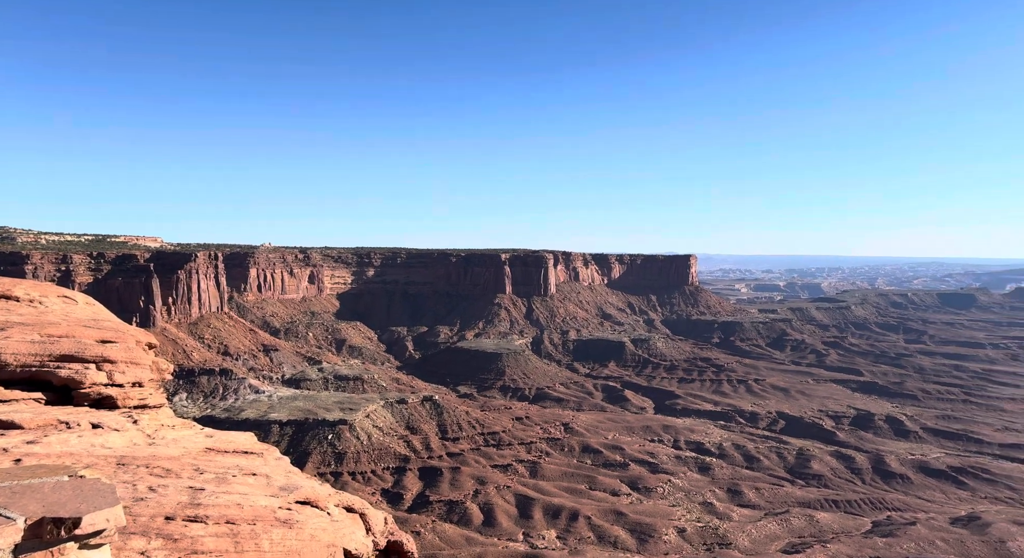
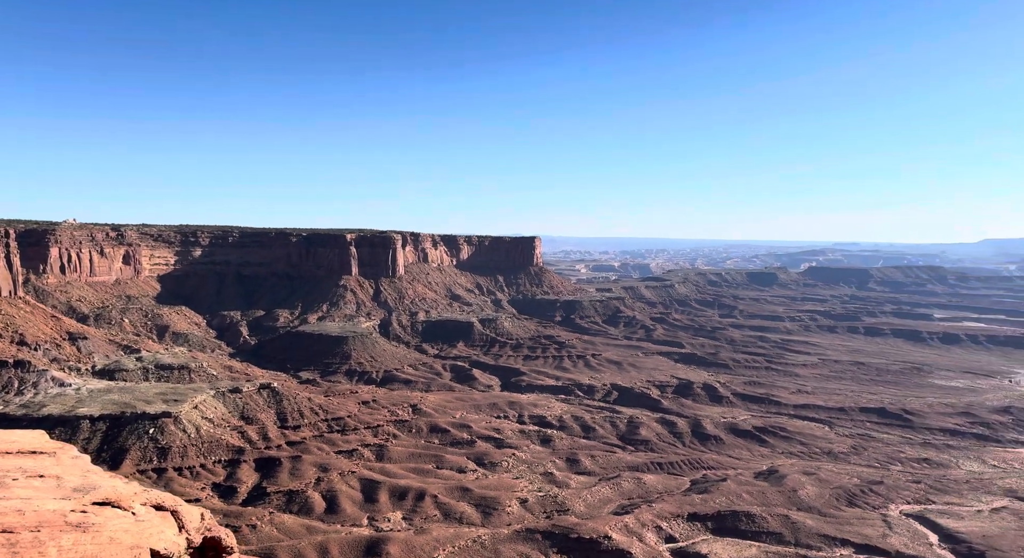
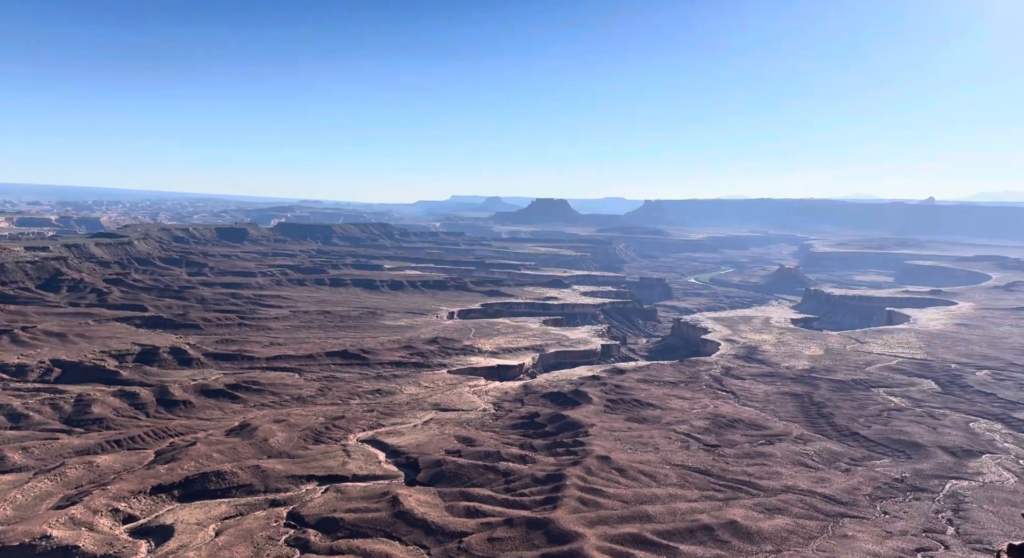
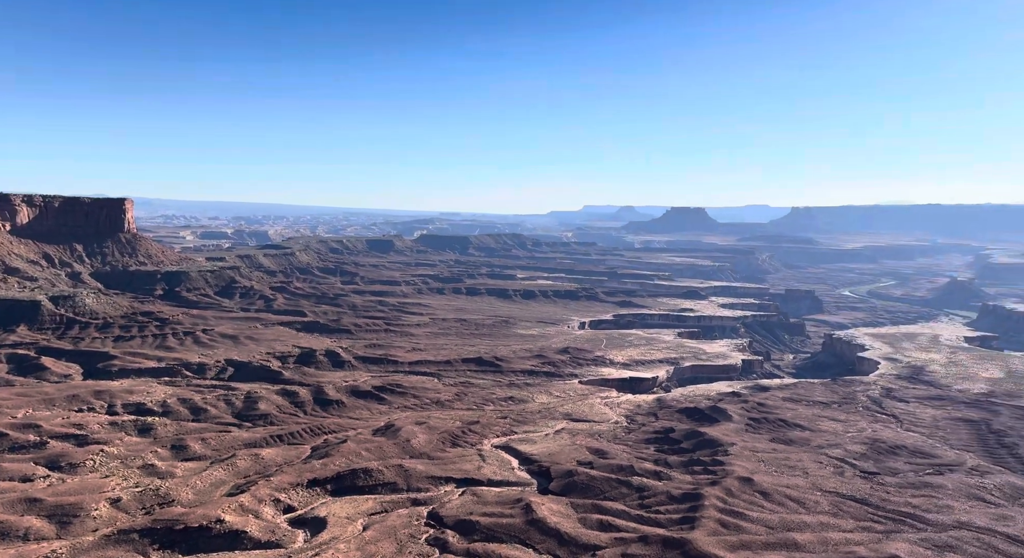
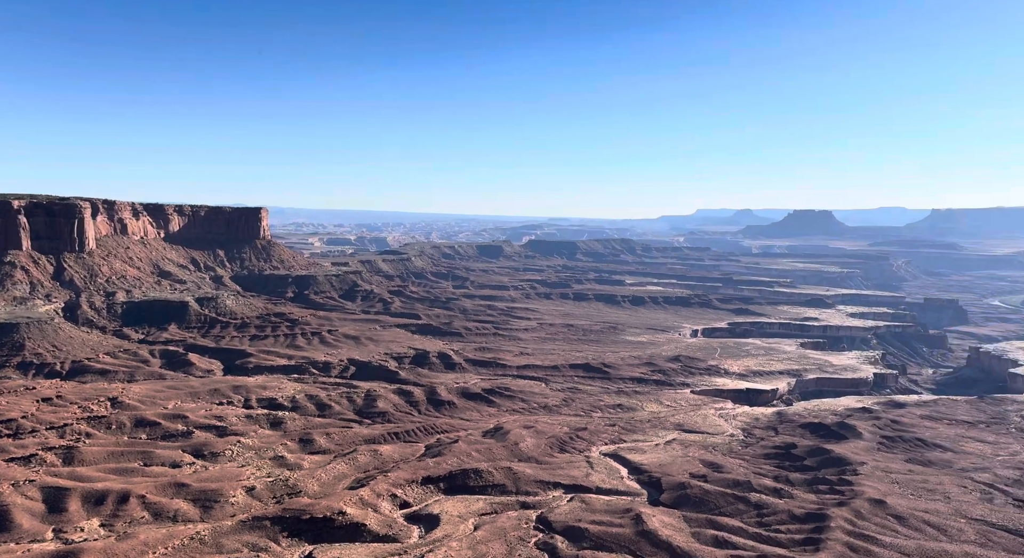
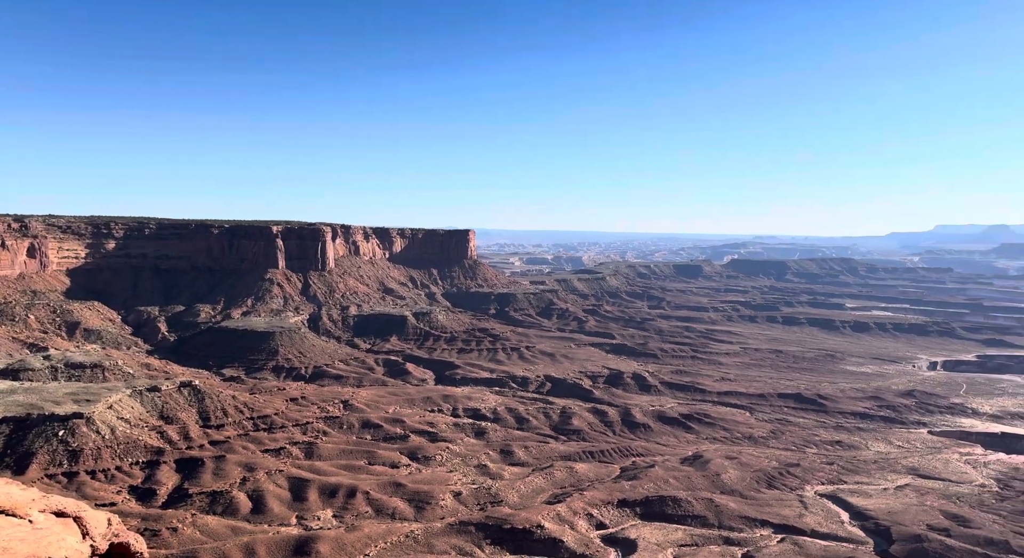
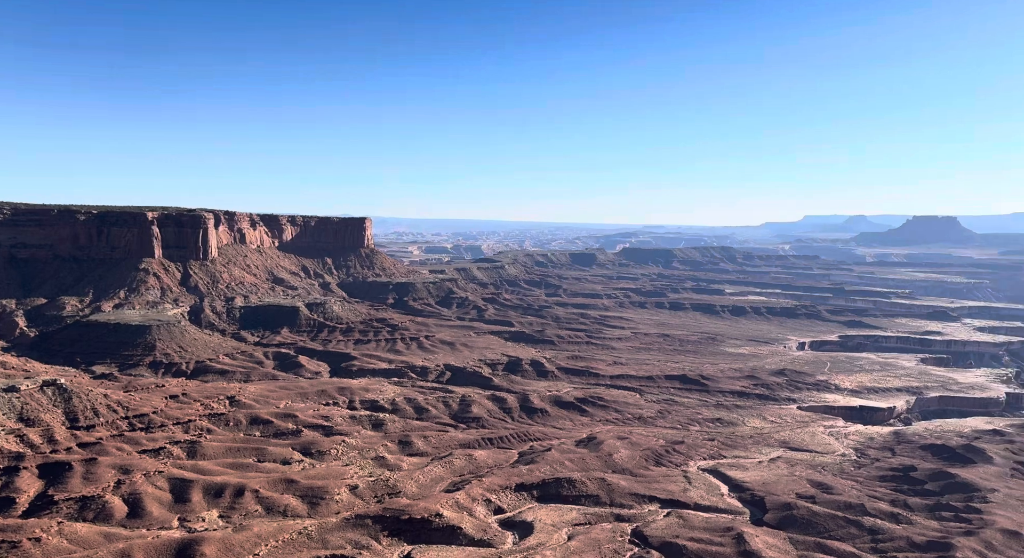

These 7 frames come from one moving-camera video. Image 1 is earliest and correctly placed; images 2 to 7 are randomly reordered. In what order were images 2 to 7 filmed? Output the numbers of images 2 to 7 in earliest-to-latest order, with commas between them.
2, 6, 7, 5, 4, 3
